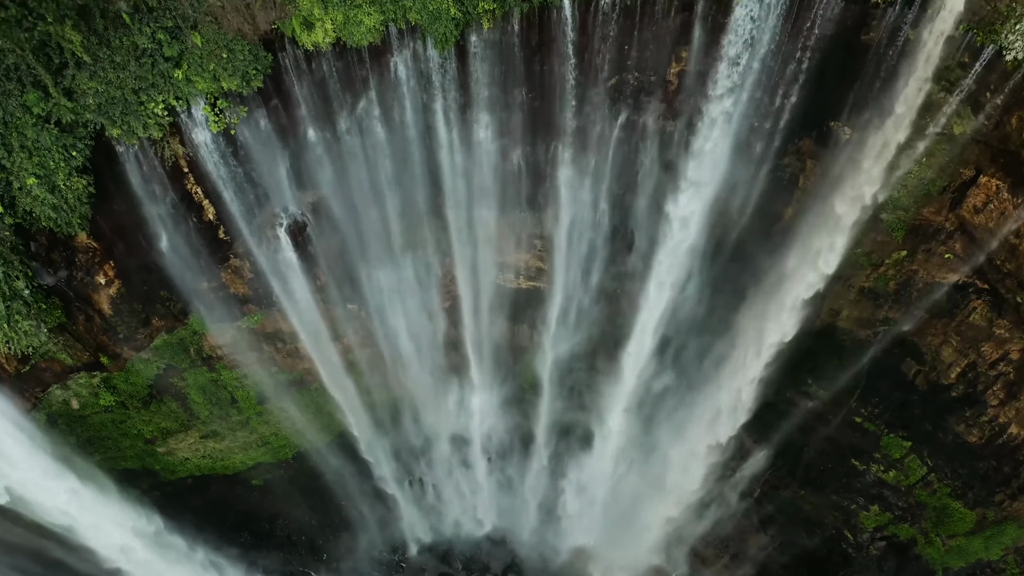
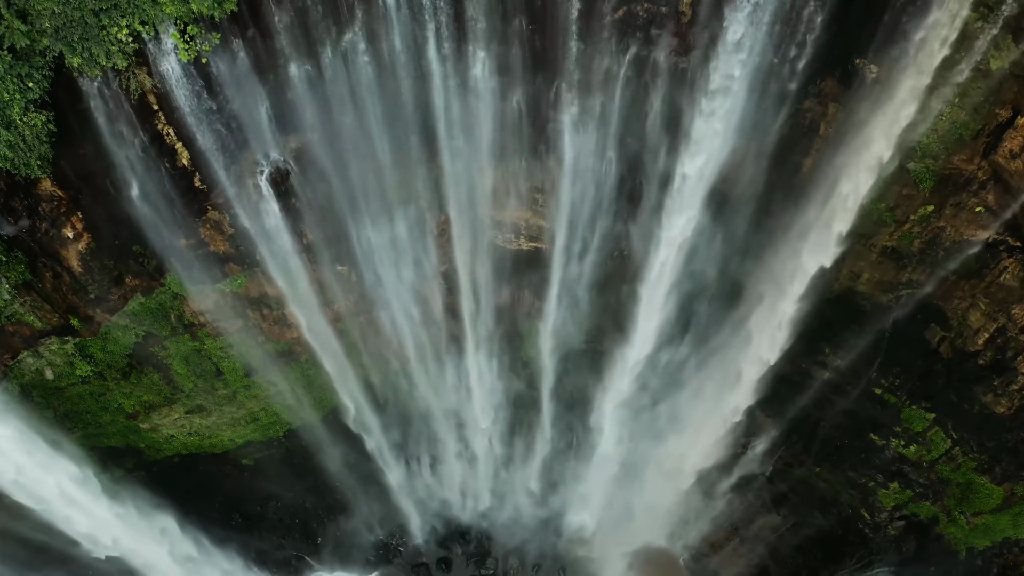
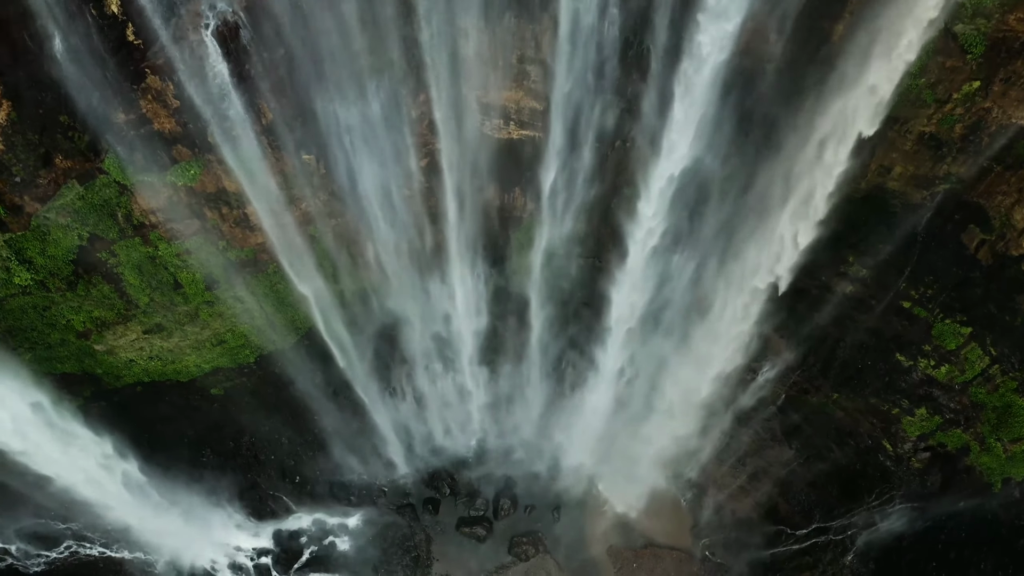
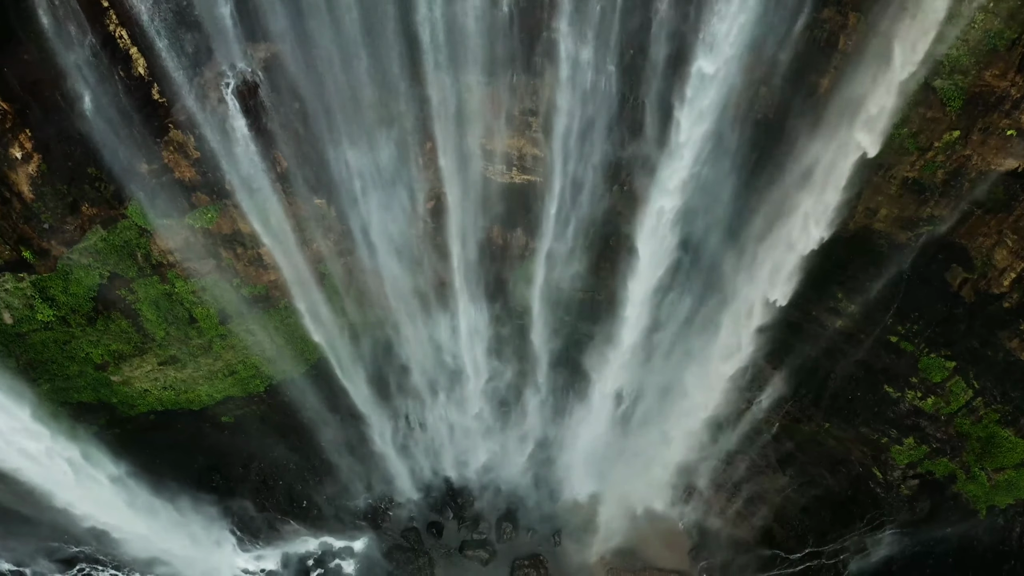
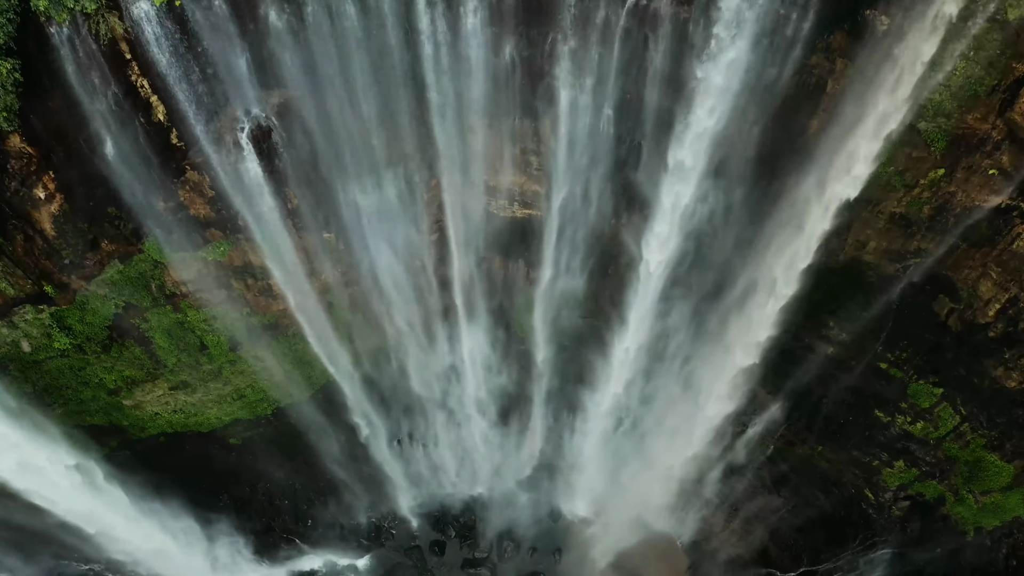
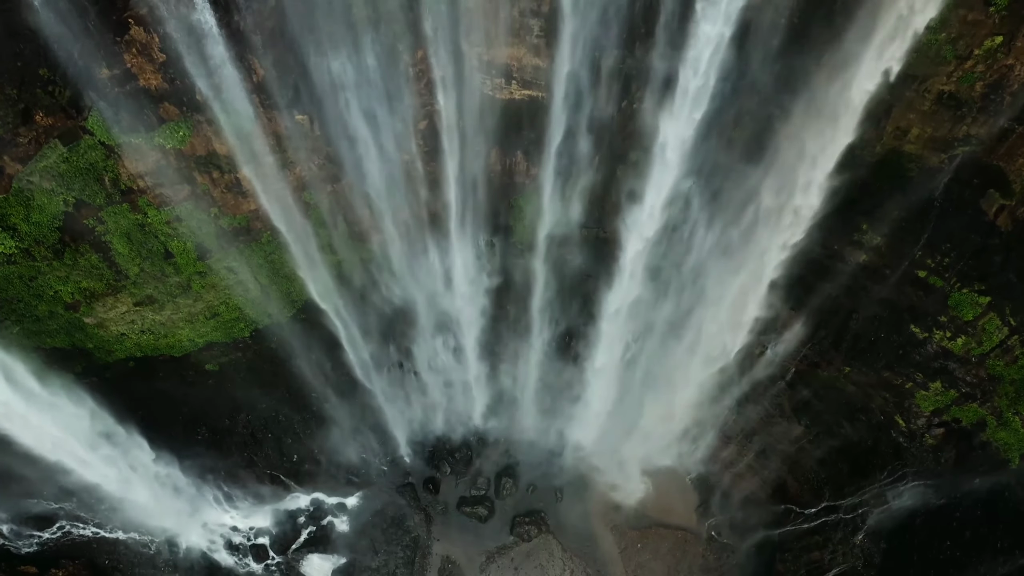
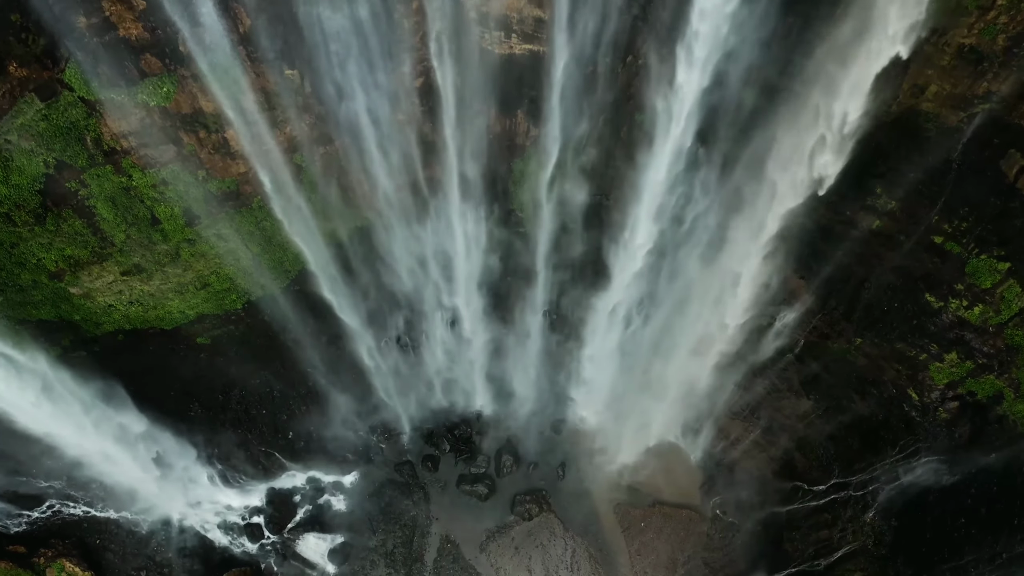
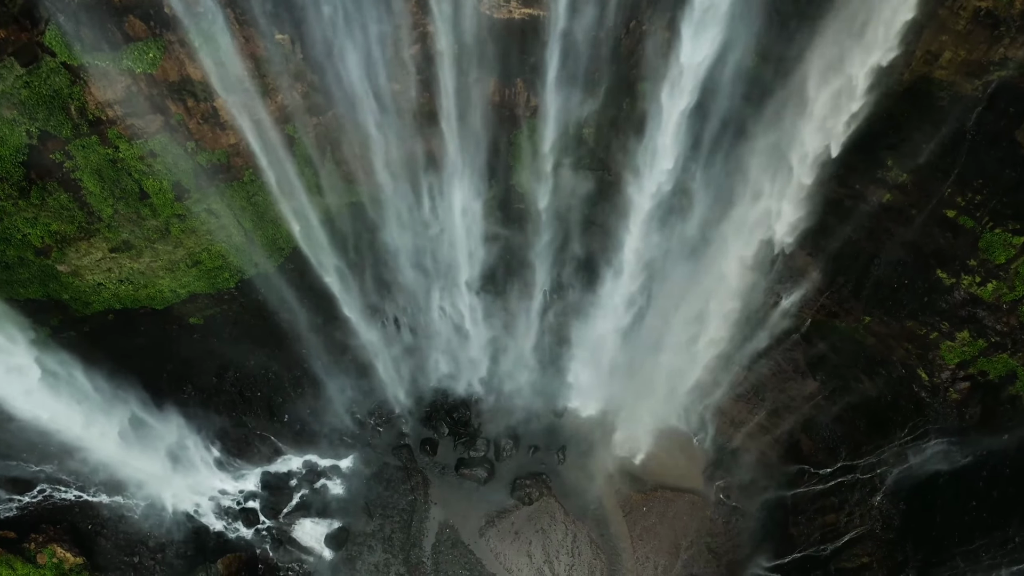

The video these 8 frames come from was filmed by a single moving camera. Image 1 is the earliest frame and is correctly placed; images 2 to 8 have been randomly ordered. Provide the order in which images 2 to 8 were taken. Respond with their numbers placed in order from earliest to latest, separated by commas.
2, 5, 4, 3, 6, 7, 8
